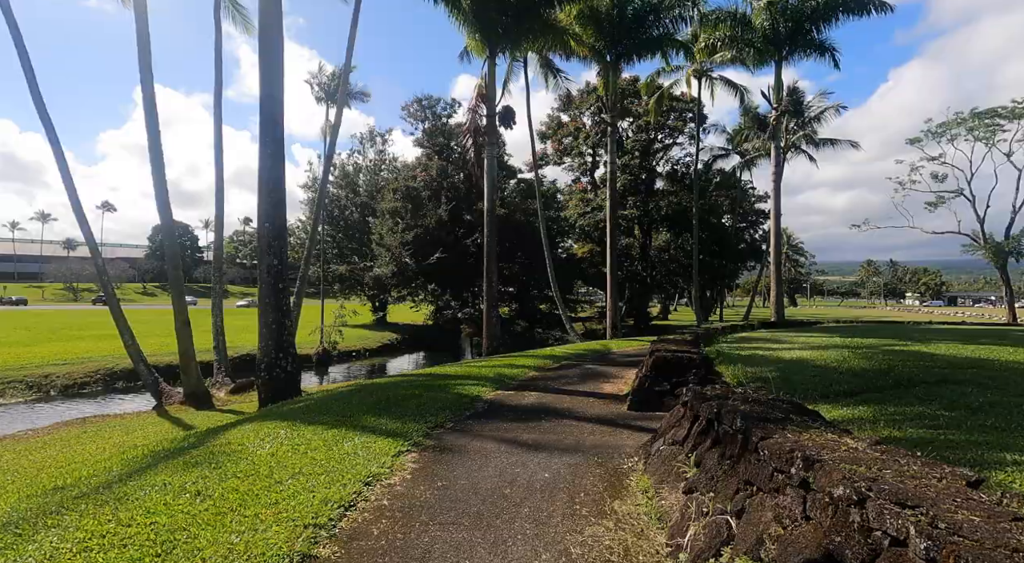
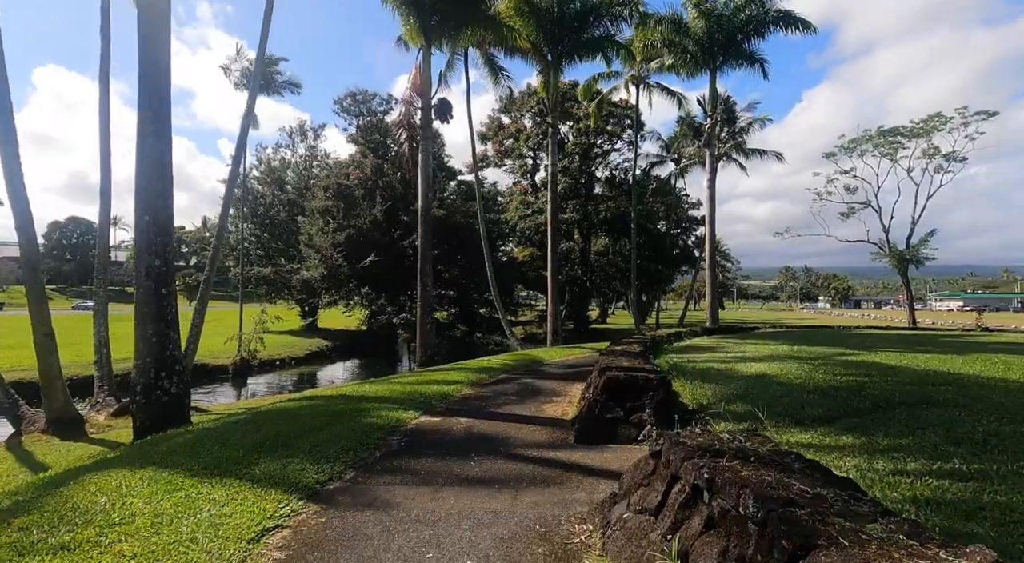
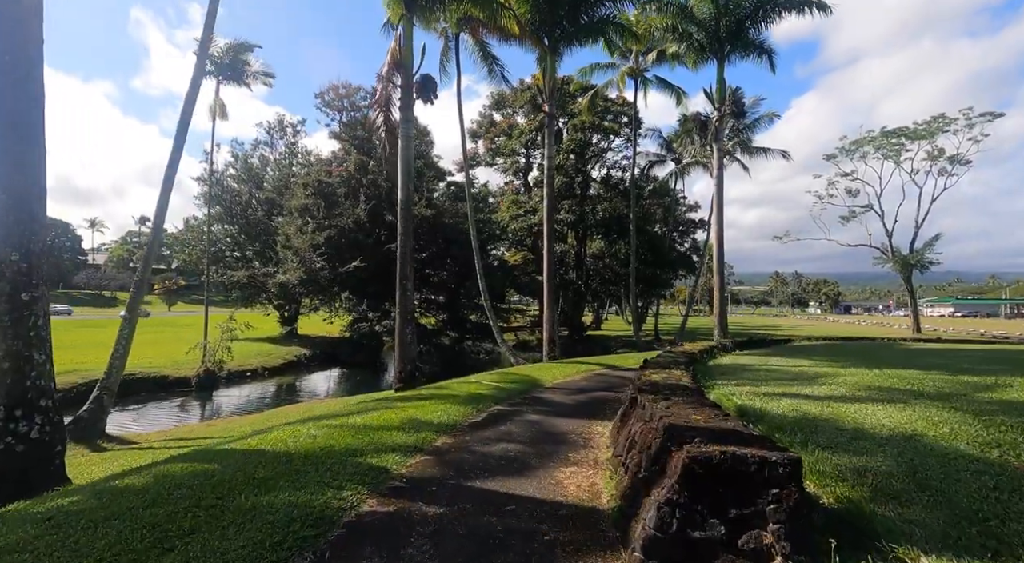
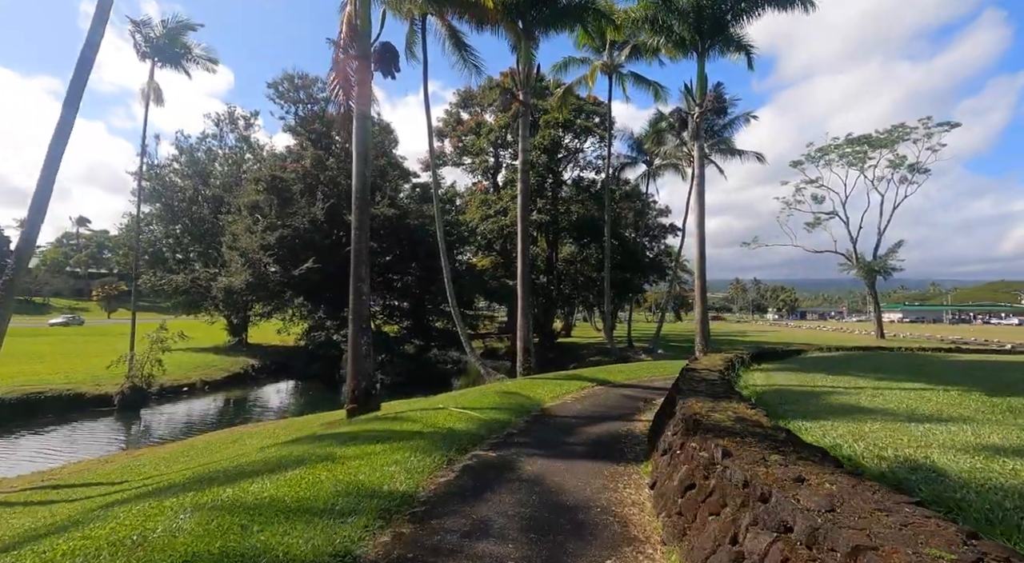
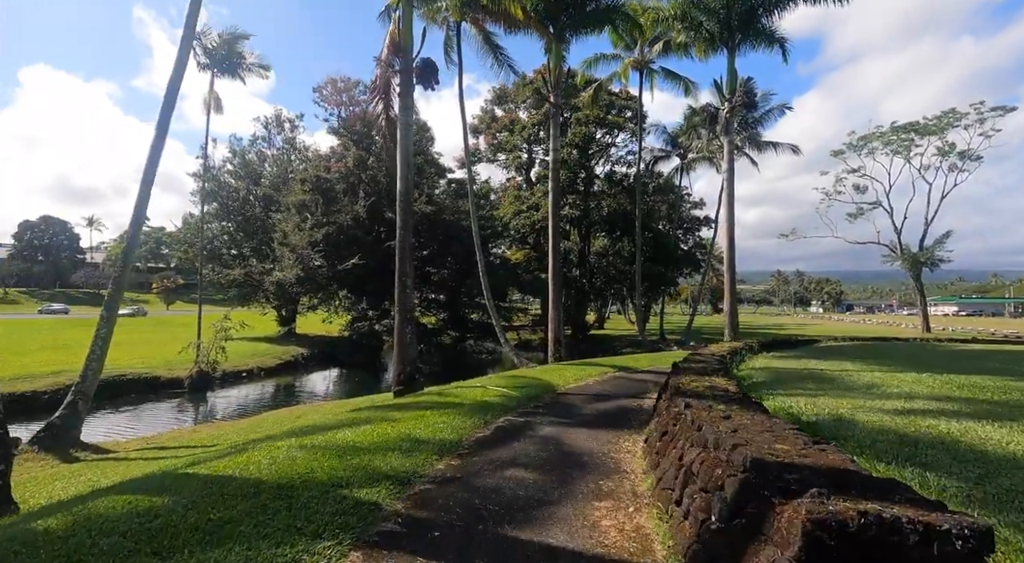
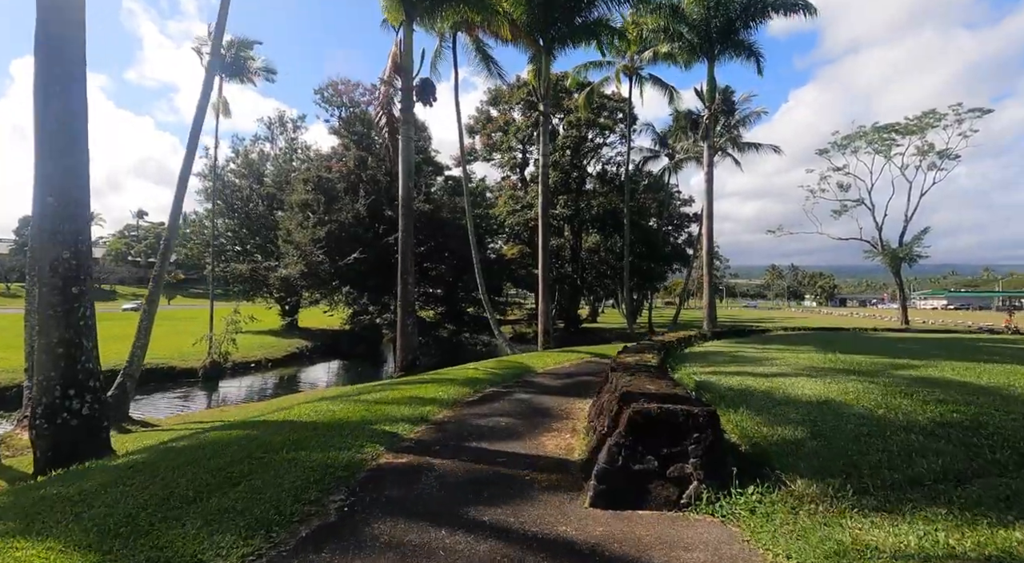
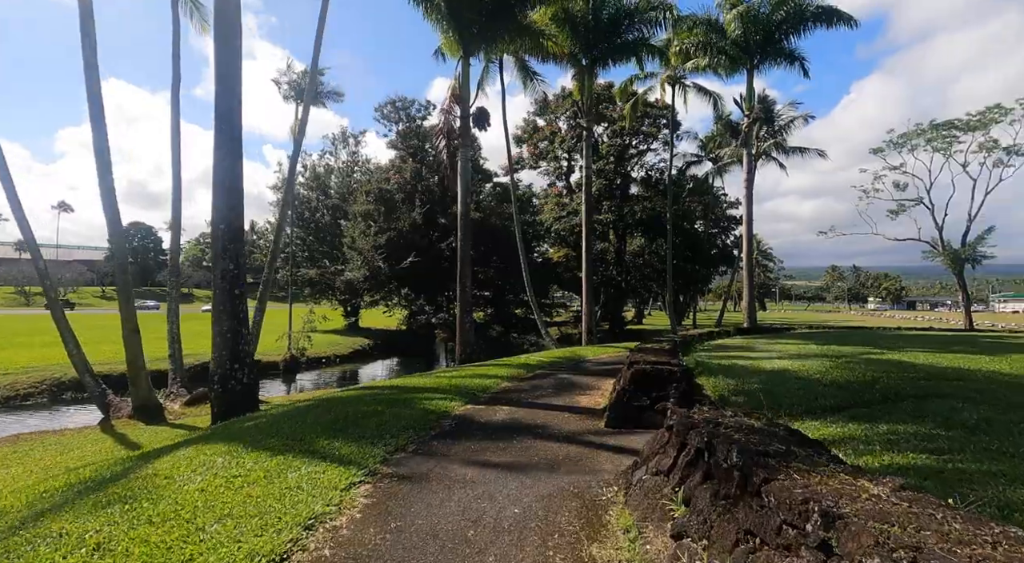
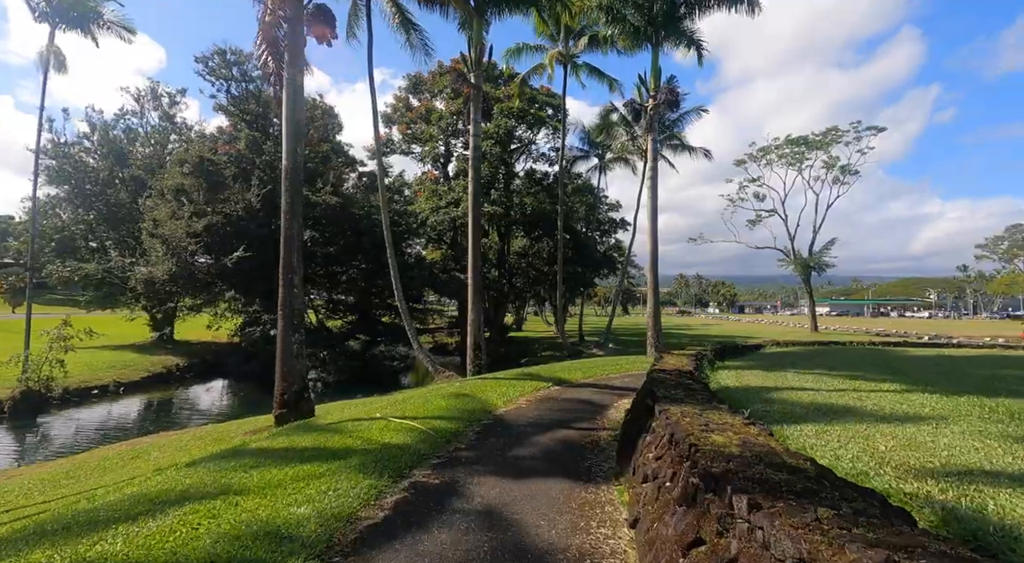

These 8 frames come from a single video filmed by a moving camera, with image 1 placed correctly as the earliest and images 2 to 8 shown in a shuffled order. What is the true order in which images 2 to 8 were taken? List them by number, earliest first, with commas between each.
7, 2, 6, 3, 5, 4, 8
